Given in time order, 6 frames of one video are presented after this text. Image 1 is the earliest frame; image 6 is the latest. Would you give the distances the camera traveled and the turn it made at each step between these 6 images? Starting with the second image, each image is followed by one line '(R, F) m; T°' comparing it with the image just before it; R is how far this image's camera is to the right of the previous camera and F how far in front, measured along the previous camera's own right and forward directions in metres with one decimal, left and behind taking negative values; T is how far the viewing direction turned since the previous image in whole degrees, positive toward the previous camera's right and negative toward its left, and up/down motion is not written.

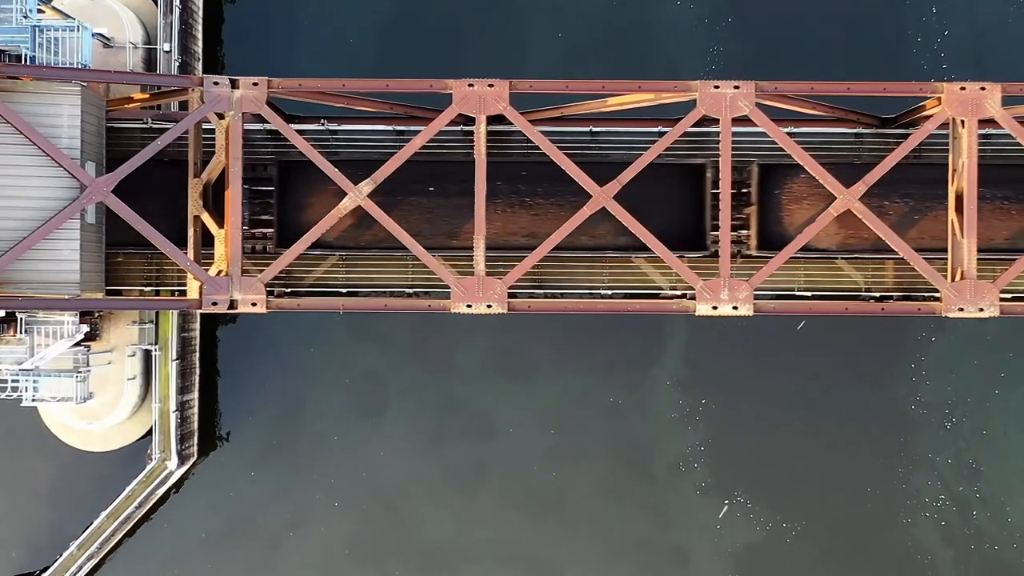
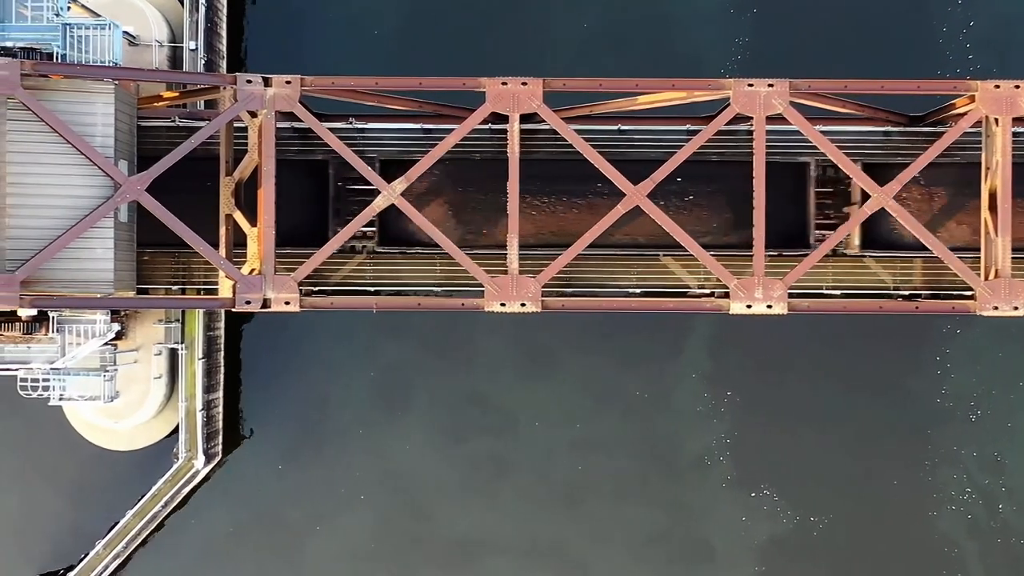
(-0.6, 0.0) m; 0°
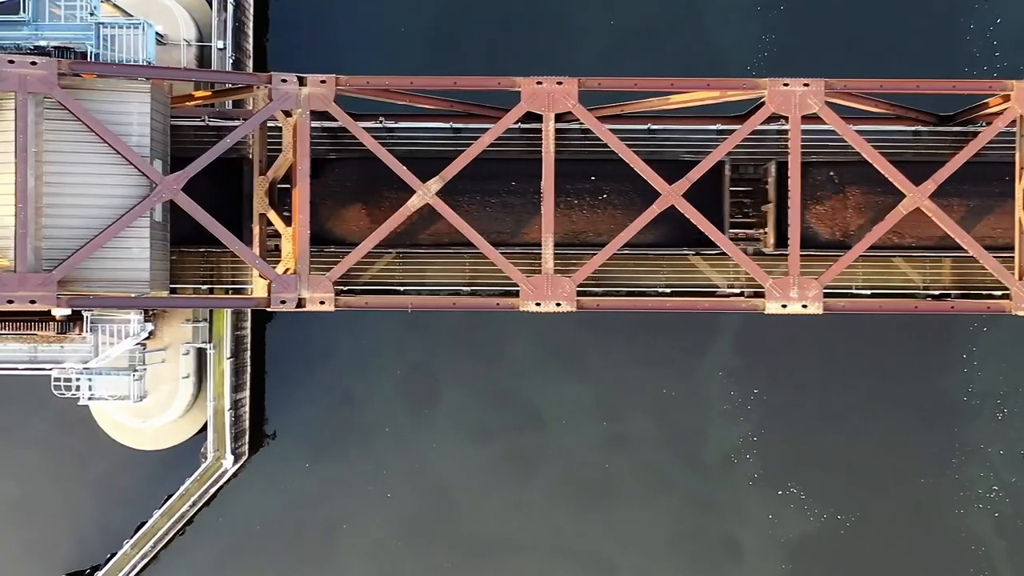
(-0.6, 0.0) m; 0°
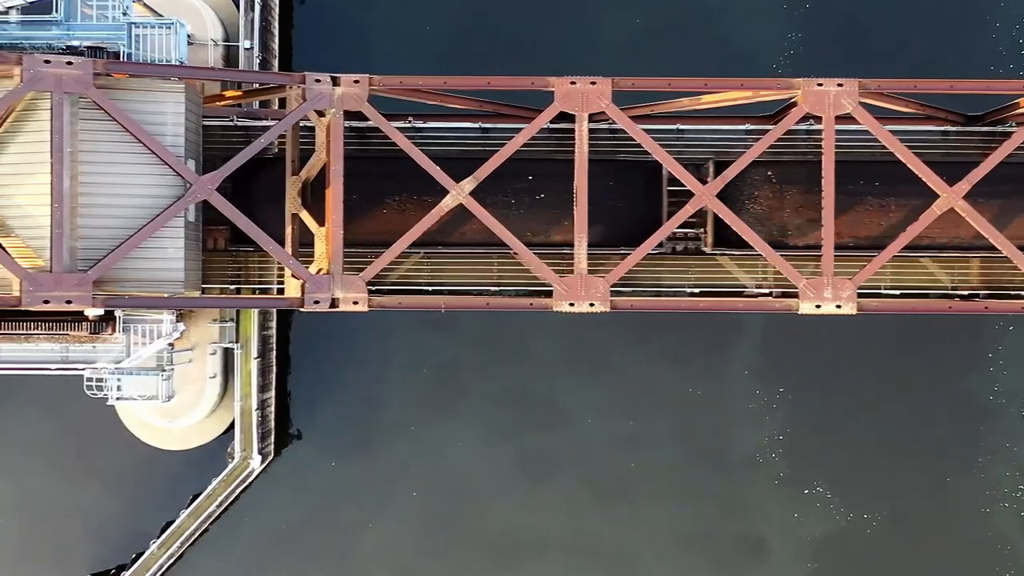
(-0.6, 0.0) m; 0°
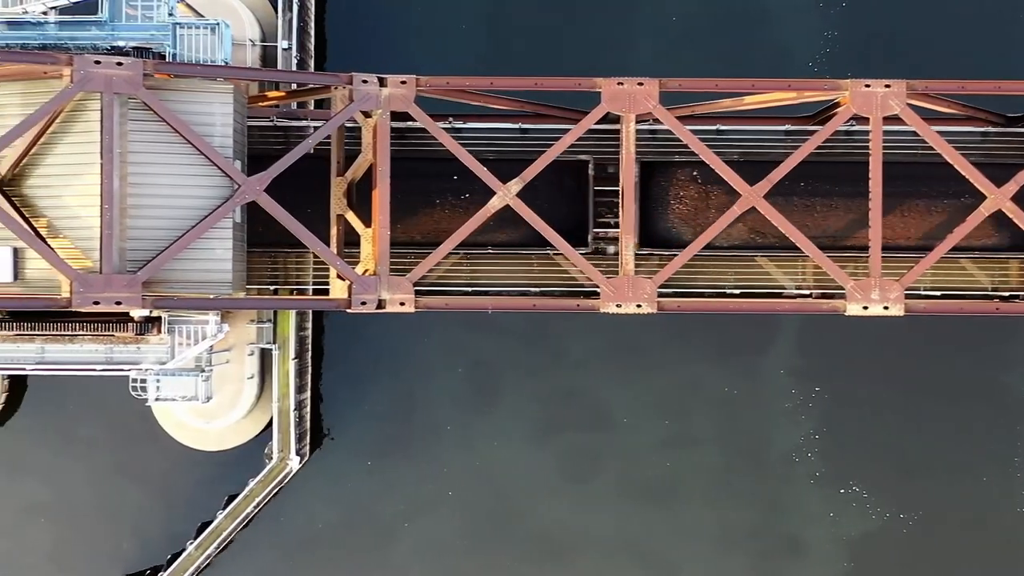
(-0.8, 0.0) m; 0°
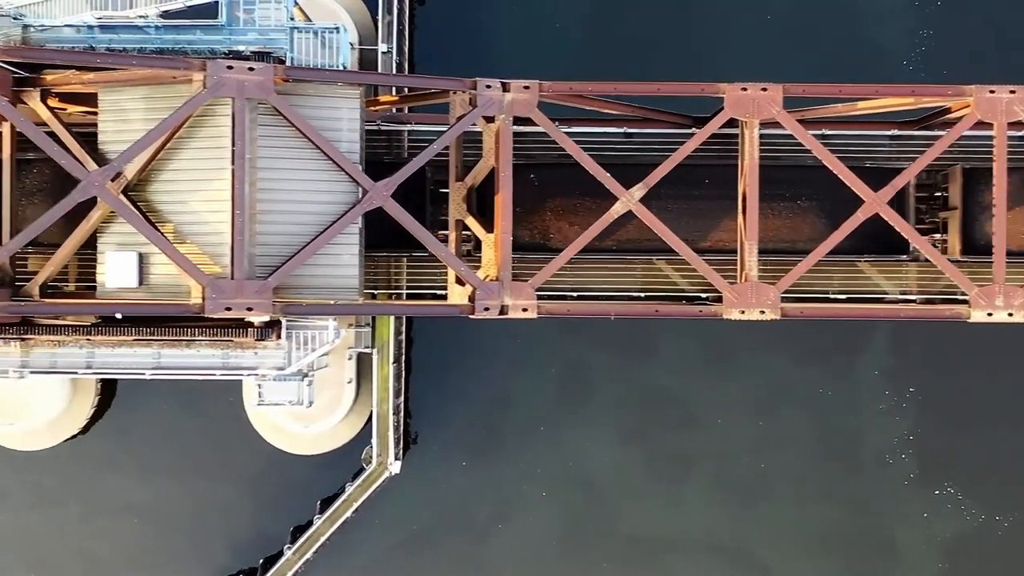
(-2.1, 0.0) m; 0°
